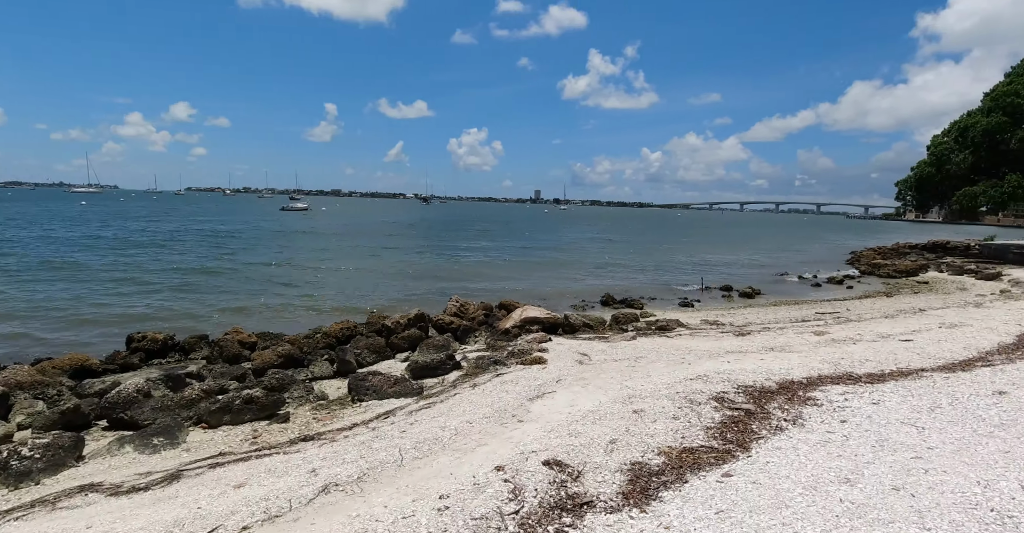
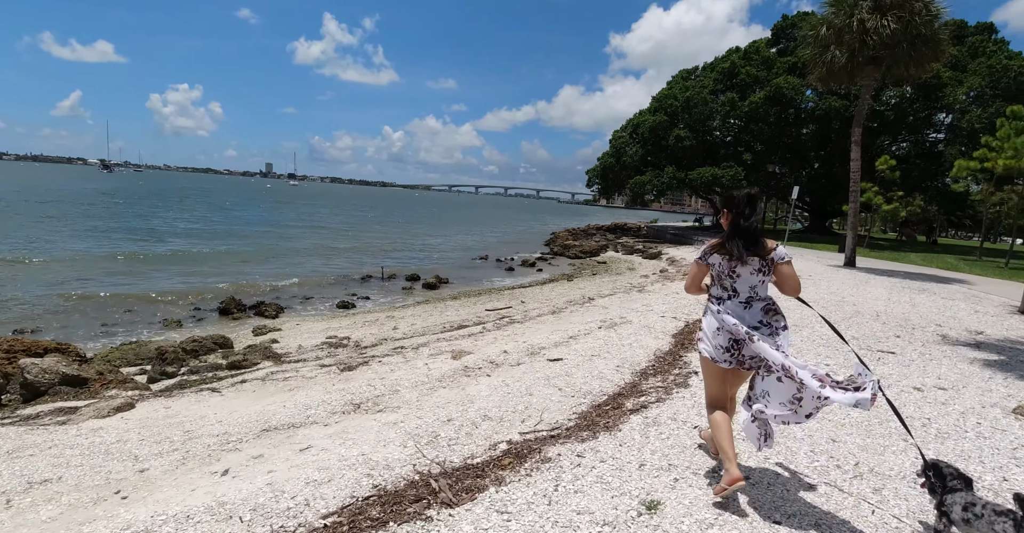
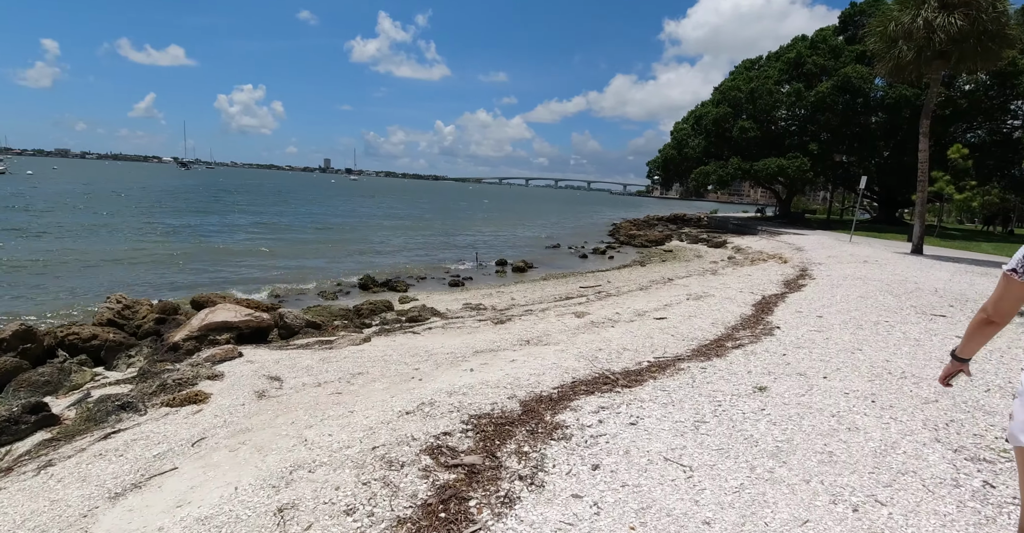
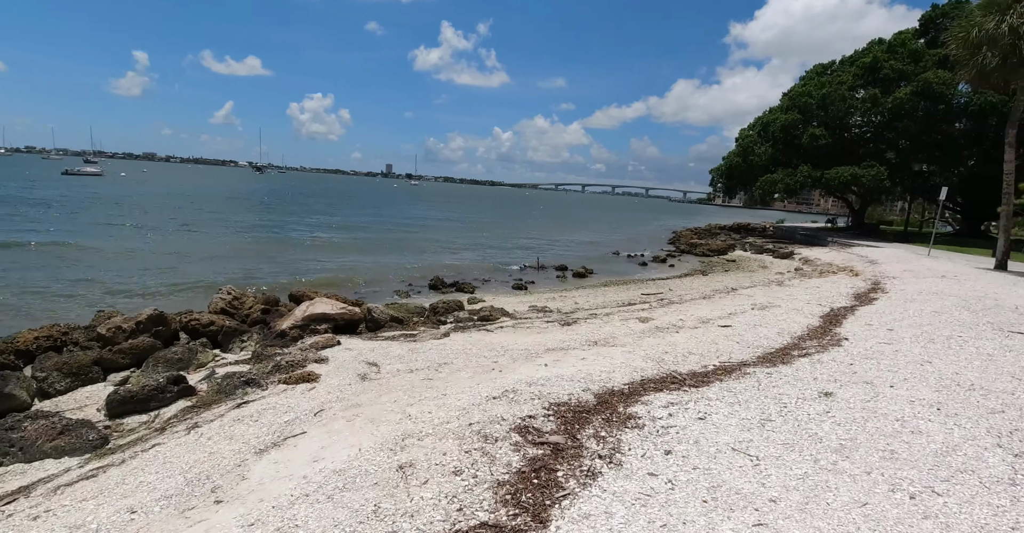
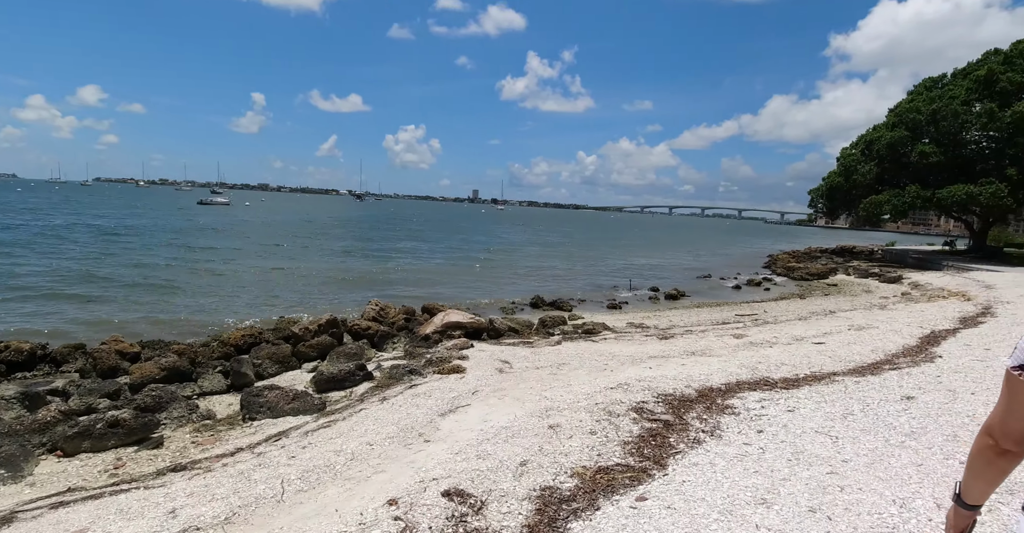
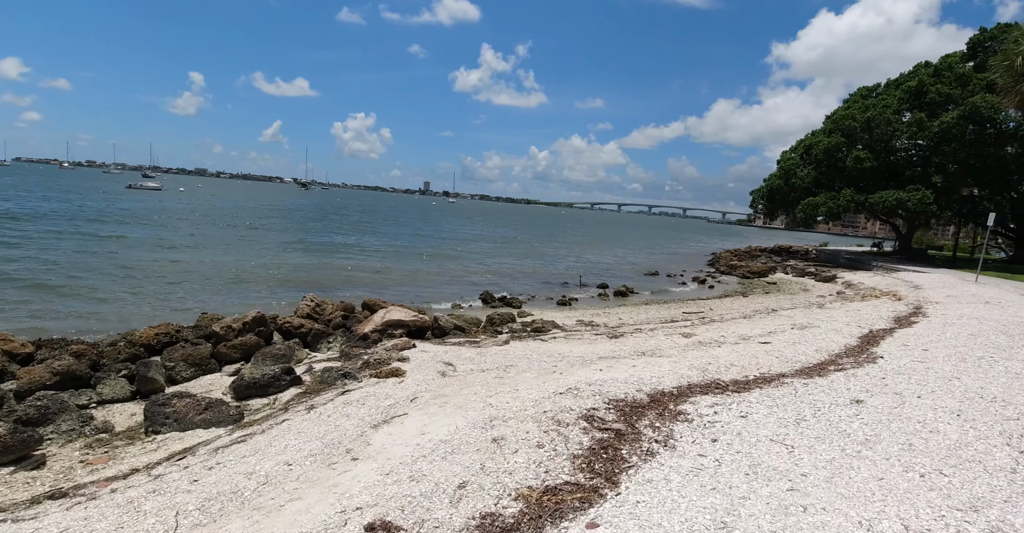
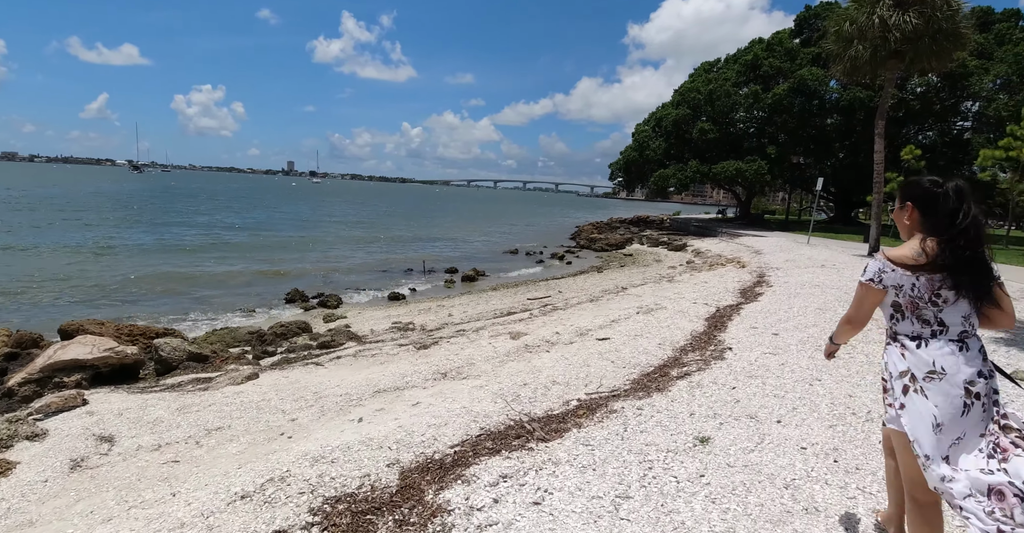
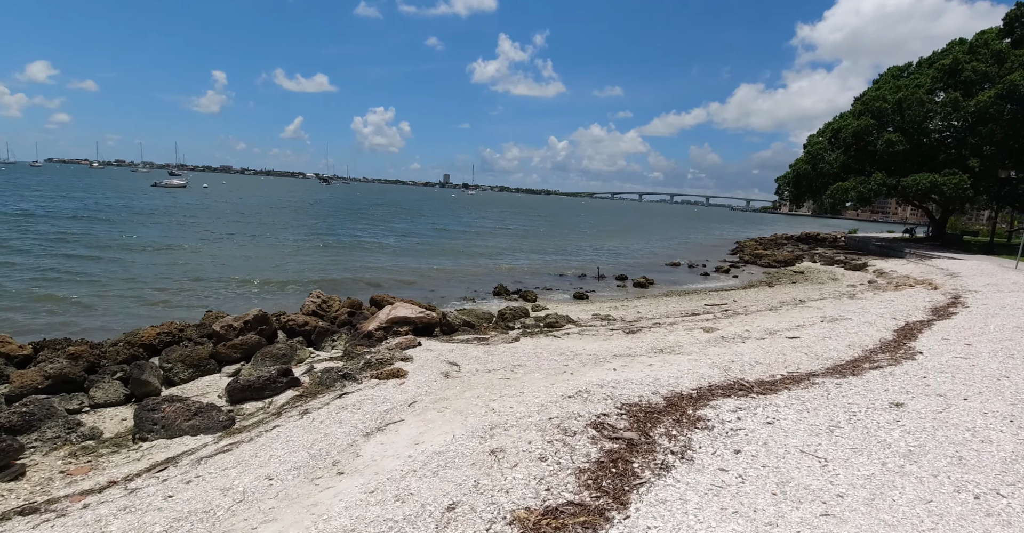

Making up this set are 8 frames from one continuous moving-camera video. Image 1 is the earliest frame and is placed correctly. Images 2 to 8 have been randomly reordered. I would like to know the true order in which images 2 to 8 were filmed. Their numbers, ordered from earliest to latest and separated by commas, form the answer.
5, 6, 8, 4, 3, 7, 2
